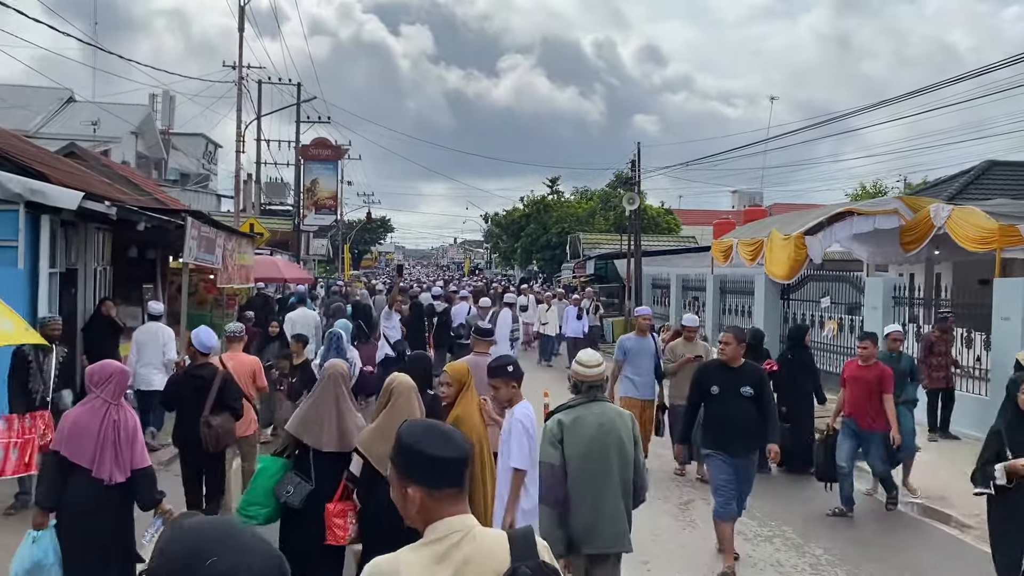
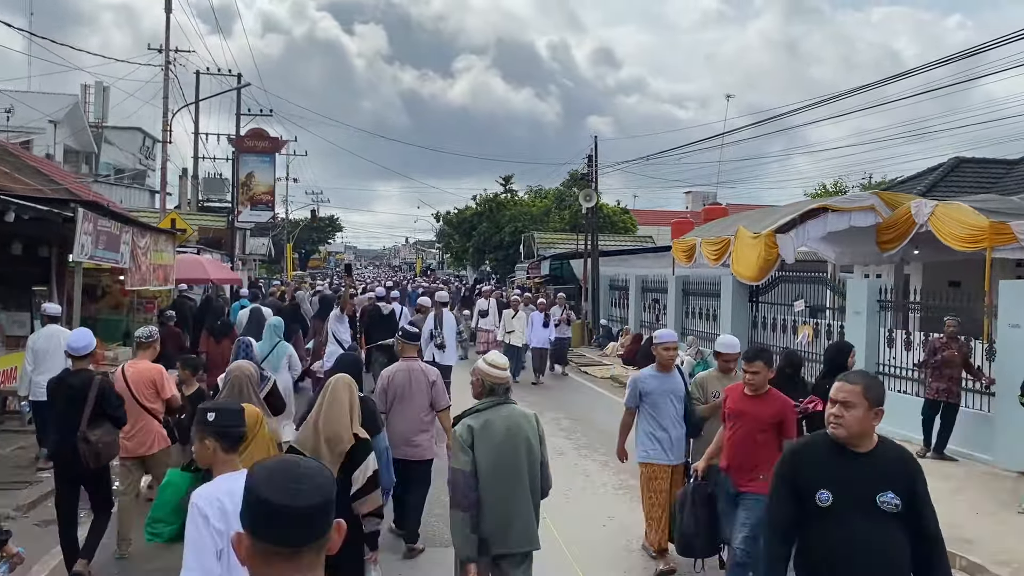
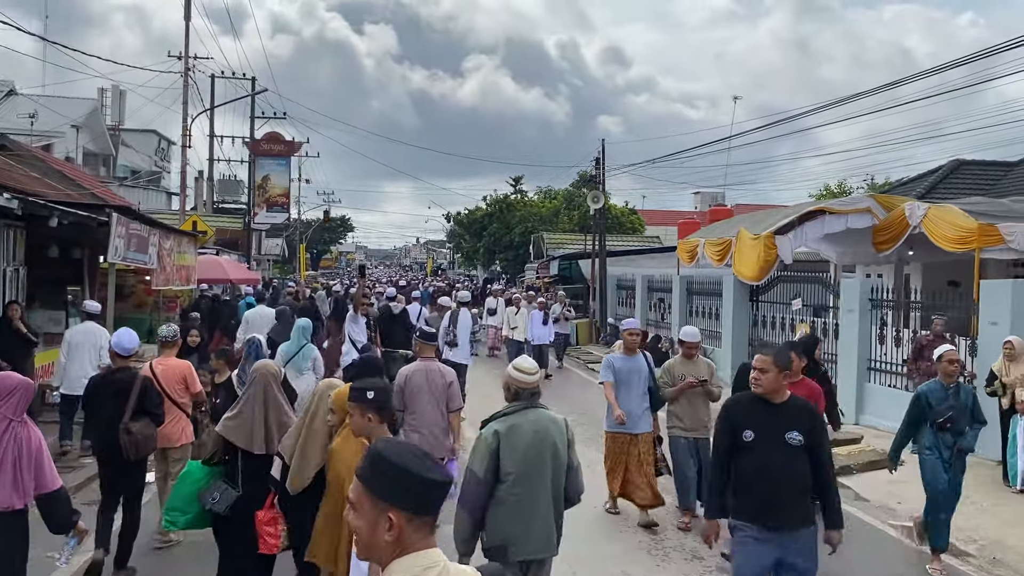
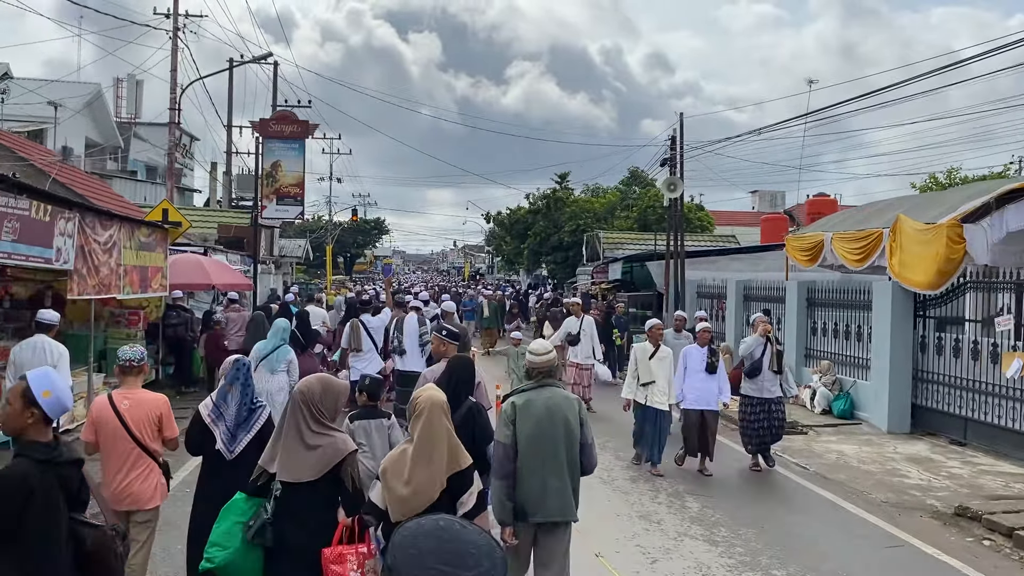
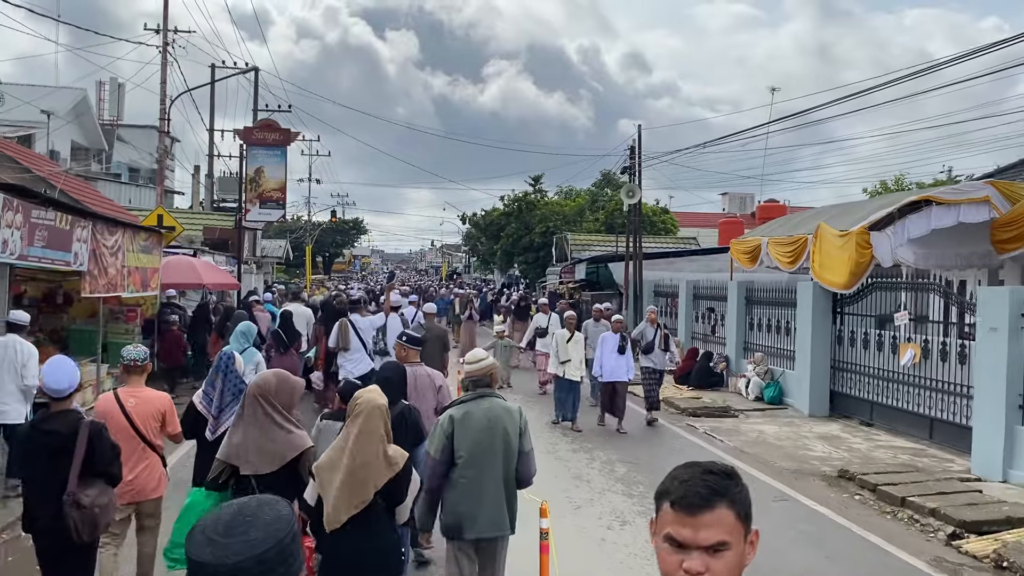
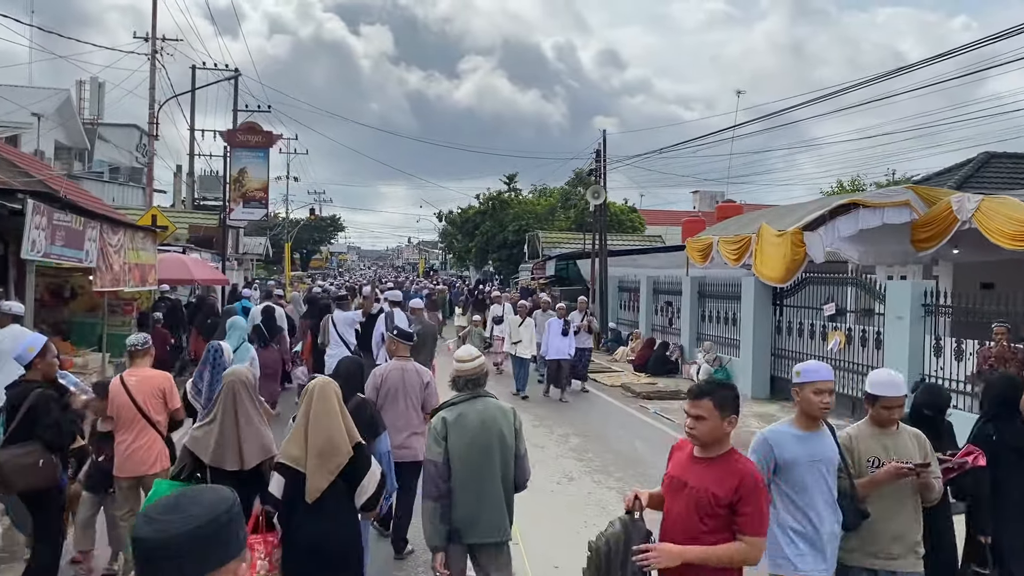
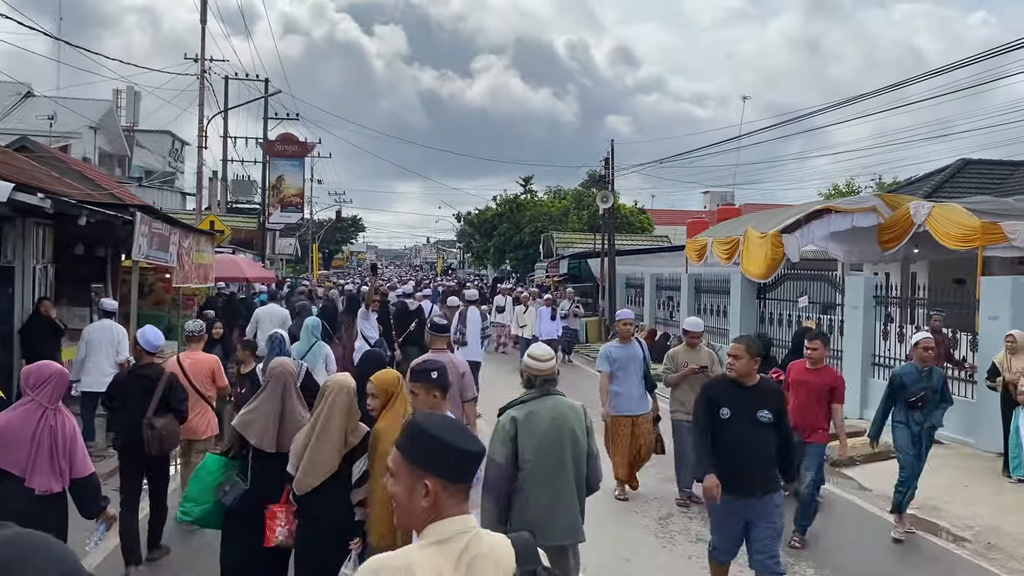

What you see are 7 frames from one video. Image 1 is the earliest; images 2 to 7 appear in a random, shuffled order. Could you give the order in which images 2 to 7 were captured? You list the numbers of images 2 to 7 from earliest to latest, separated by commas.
7, 3, 2, 6, 5, 4
